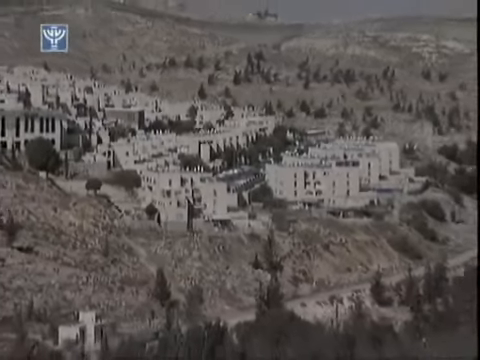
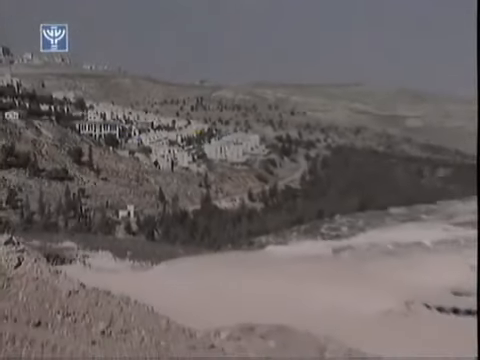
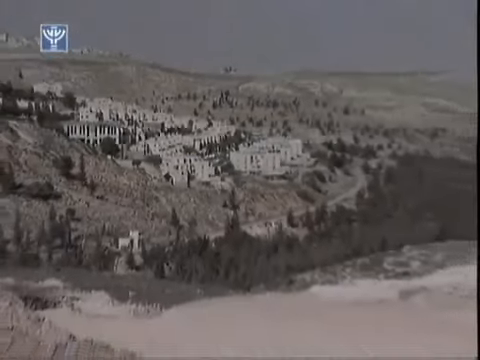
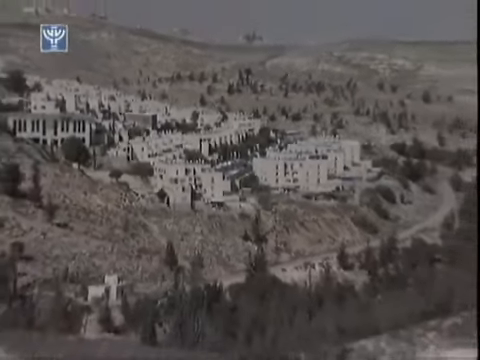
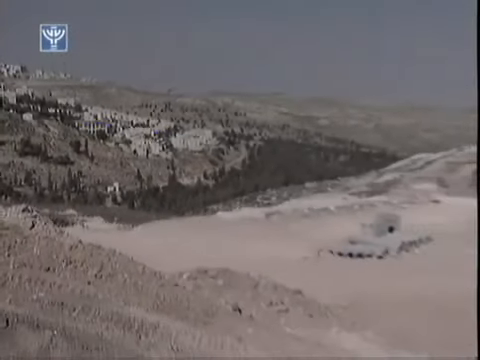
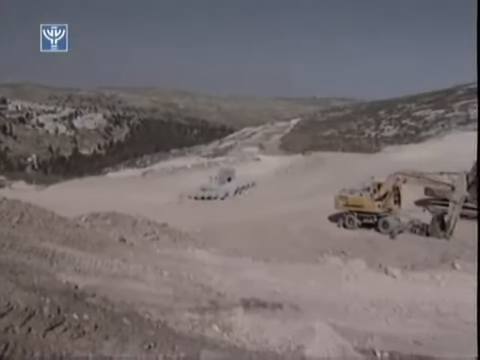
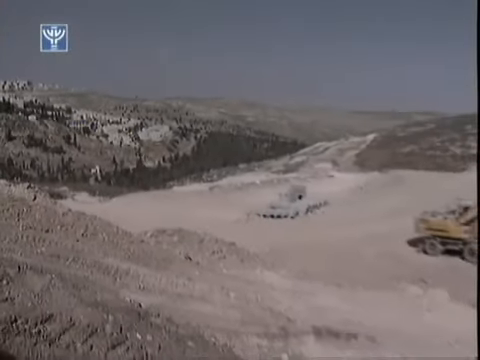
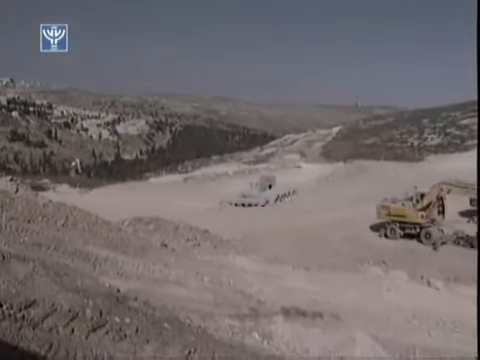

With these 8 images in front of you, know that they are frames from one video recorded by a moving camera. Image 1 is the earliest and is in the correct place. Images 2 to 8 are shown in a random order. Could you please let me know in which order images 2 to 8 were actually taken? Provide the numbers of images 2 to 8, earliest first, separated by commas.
4, 3, 2, 5, 7, 8, 6
